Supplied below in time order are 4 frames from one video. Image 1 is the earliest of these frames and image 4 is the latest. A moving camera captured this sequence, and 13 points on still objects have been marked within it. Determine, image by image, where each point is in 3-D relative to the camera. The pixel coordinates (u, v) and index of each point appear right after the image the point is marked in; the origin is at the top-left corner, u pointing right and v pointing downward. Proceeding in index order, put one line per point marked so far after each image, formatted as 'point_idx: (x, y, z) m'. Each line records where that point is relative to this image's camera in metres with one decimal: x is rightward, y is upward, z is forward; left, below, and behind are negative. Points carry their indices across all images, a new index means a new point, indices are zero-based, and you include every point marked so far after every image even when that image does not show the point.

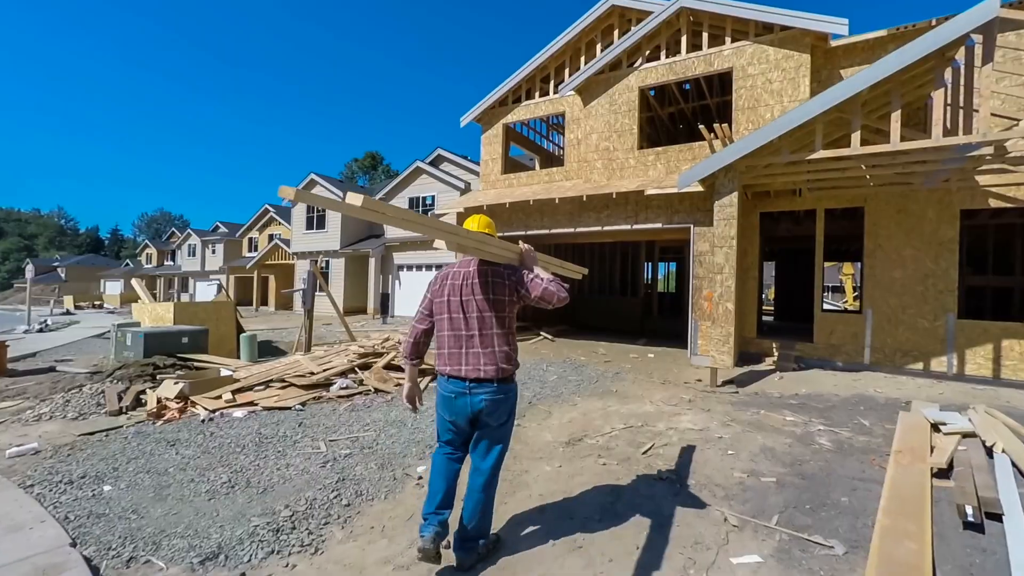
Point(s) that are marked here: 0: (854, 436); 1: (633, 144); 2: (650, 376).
0: (+3.5, -1.5, +4.5) m
1: (+2.8, +3.3, +10.2) m
2: (+2.4, -1.6, +7.9) m
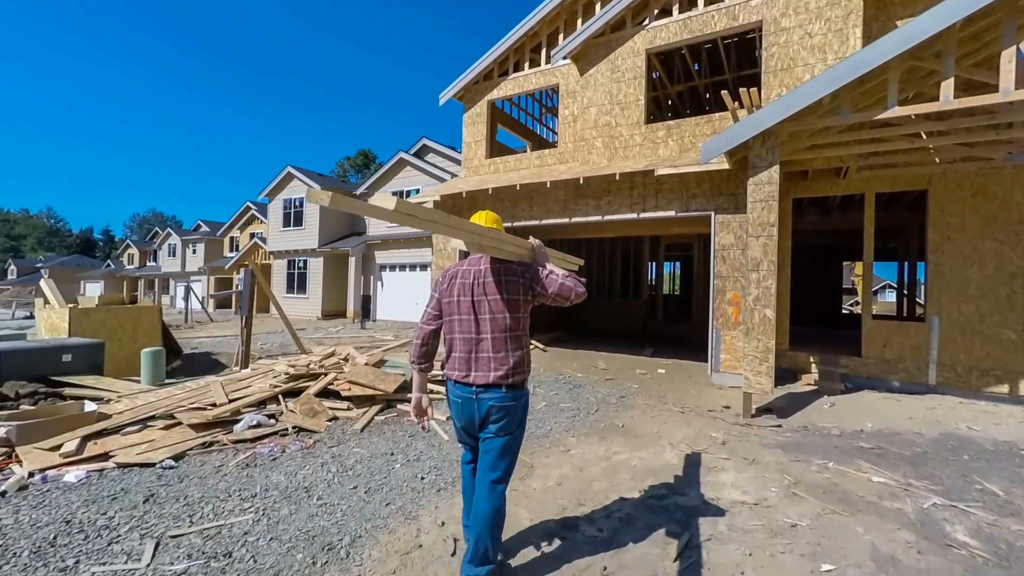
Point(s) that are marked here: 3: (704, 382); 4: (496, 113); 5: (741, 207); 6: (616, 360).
0: (+3.2, -1.5, +2.9) m
1: (+2.5, +3.3, +8.6) m
2: (+2.1, -1.6, +6.2) m
3: (+3.1, -1.5, +7.2) m
4: (-0.4, +4.4, +11.3) m
5: (+3.7, +1.3, +7.1) m
6: (+2.2, -1.5, +9.2) m
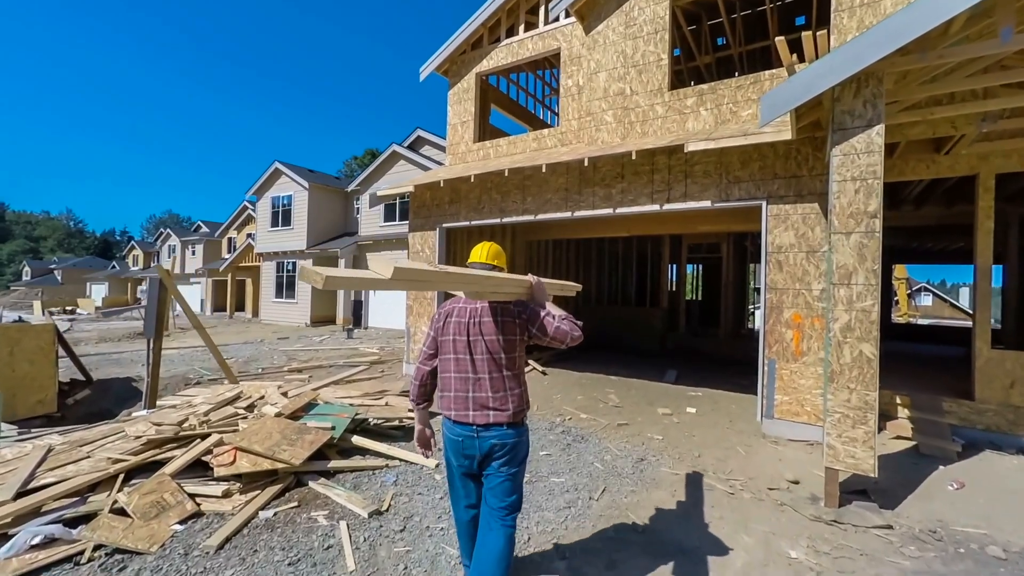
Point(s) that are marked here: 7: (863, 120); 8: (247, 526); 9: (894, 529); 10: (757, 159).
0: (+2.8, -1.7, +1.0) m
1: (+2.2, +3.1, +6.7) m
2: (+1.8, -1.8, +4.4) m
3: (+2.9, -1.7, +5.3) m
4: (-0.5, +4.2, +9.5) m
5: (+3.4, +1.1, +5.2) m
6: (+2.0, -1.7, +7.3) m
7: (+2.9, +1.4, +3.7) m
8: (-1.9, -1.7, +3.2) m
9: (+2.9, -1.8, +3.4) m
10: (+3.0, +1.6, +5.5) m
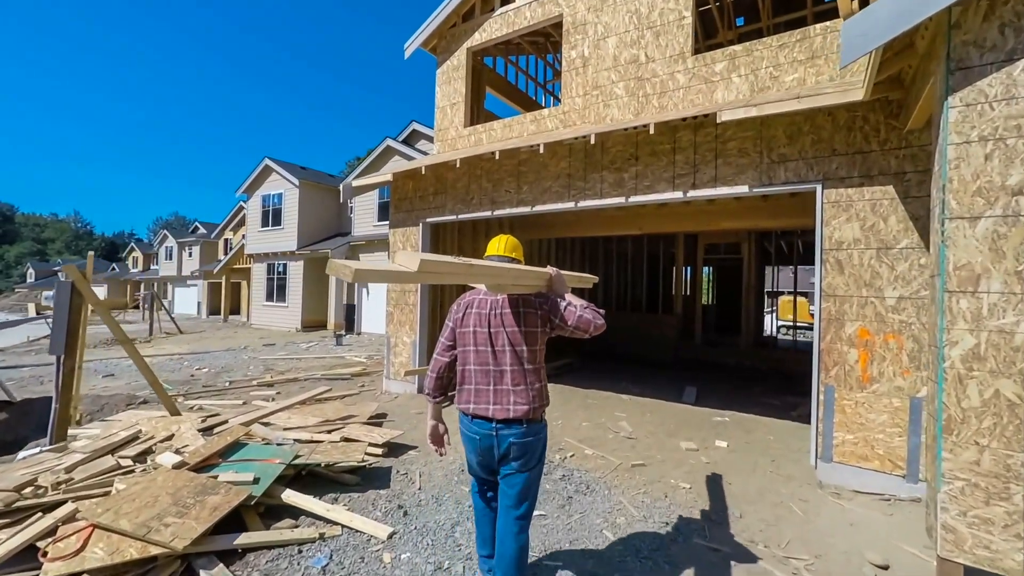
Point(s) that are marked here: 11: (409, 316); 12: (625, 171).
0: (+2.6, -1.8, -0.2) m
1: (+2.1, +3.0, +5.6) m
2: (+1.7, -1.8, +3.2) m
3: (+2.7, -1.8, +4.1) m
4: (-0.6, +4.2, +8.4) m
5: (+3.3, +1.0, +4.0) m
6: (+1.9, -1.7, +6.1) m
7: (+2.7, +1.3, +2.5) m
8: (-2.0, -1.7, +2.1) m
9: (+2.7, -1.9, +2.2) m
10: (+2.9, +1.5, +4.3) m
11: (-1.8, -0.5, +7.7) m
12: (+1.4, +1.4, +5.5) m
